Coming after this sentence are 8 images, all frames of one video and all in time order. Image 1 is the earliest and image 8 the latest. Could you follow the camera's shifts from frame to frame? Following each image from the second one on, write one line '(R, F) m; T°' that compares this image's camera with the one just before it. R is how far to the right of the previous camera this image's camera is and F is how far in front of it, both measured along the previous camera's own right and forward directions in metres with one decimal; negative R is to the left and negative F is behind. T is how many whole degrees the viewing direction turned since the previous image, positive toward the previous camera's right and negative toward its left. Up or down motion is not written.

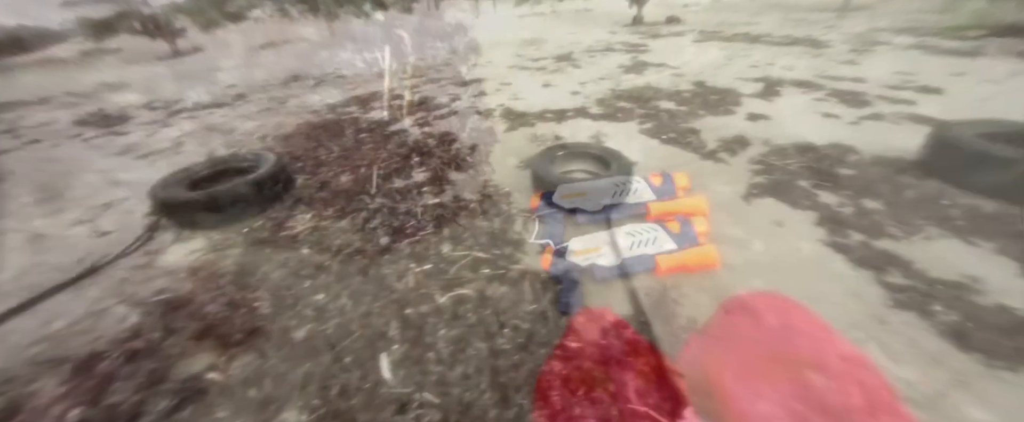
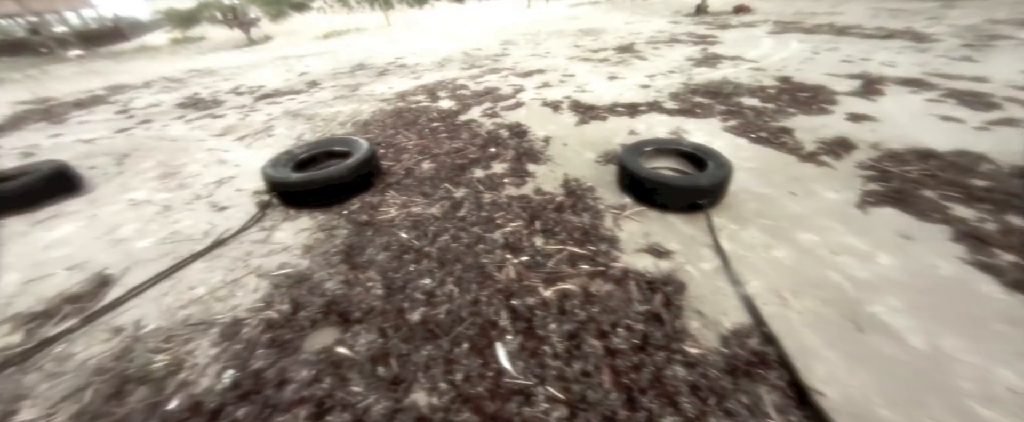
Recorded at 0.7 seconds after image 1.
(-0.4, 0.0) m; -5°
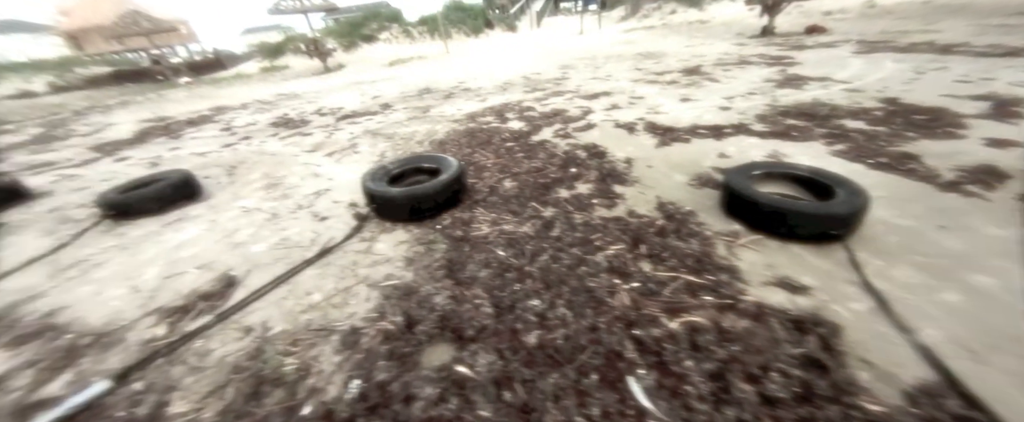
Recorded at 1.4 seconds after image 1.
(-0.4, 0.0) m; -6°
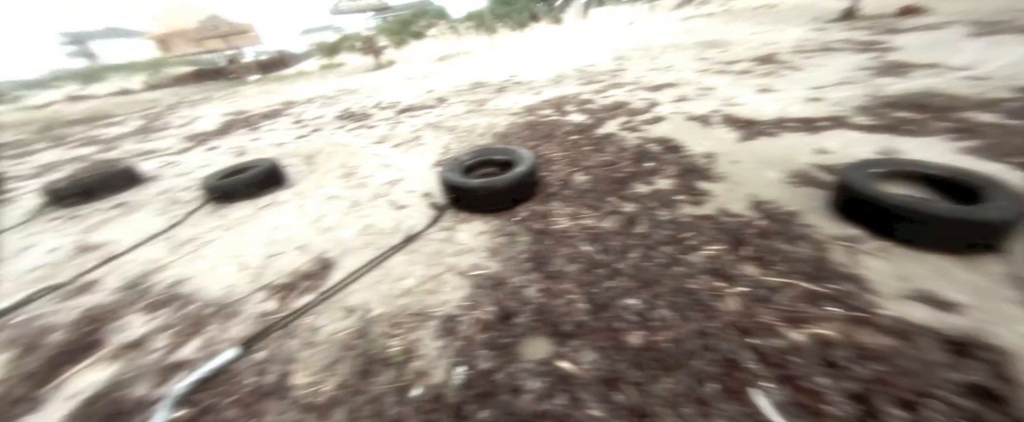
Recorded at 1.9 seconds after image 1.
(-0.3, 0.0) m; -6°
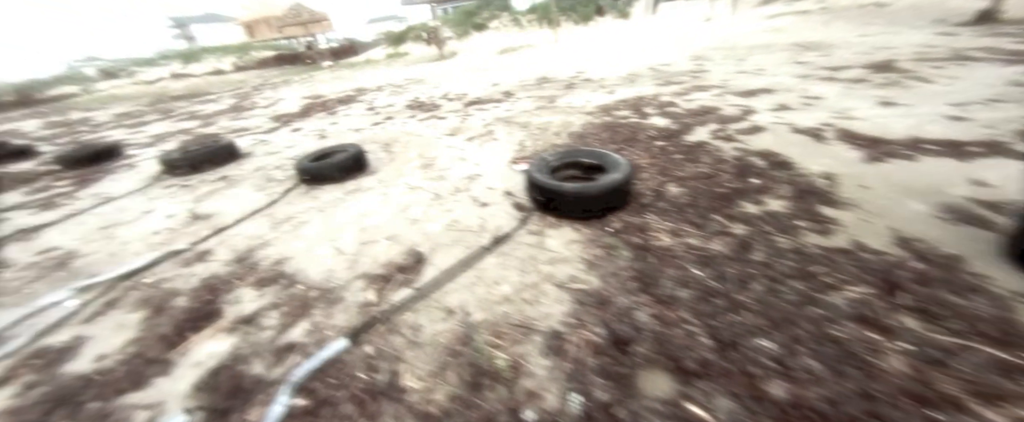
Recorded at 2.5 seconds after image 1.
(-0.4, +0.1) m; -6°
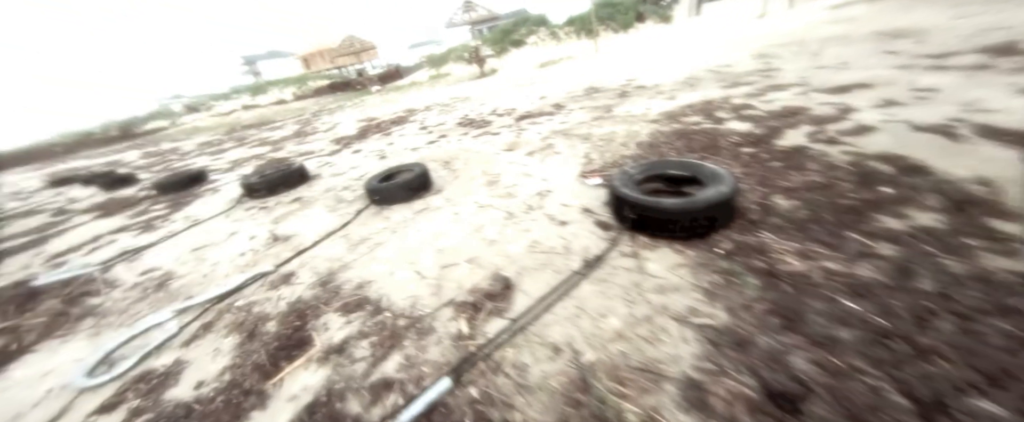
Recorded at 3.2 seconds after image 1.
(-0.3, +0.2) m; -6°
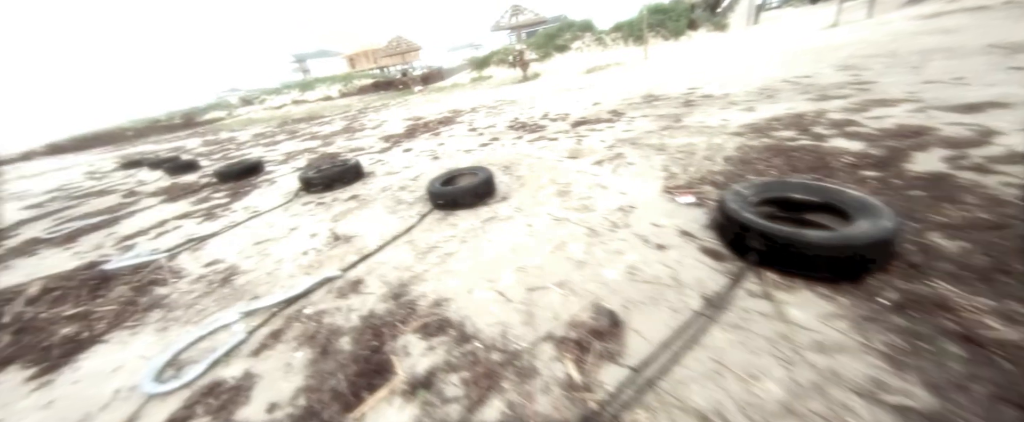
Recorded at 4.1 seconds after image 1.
(-0.4, +0.2) m; -4°
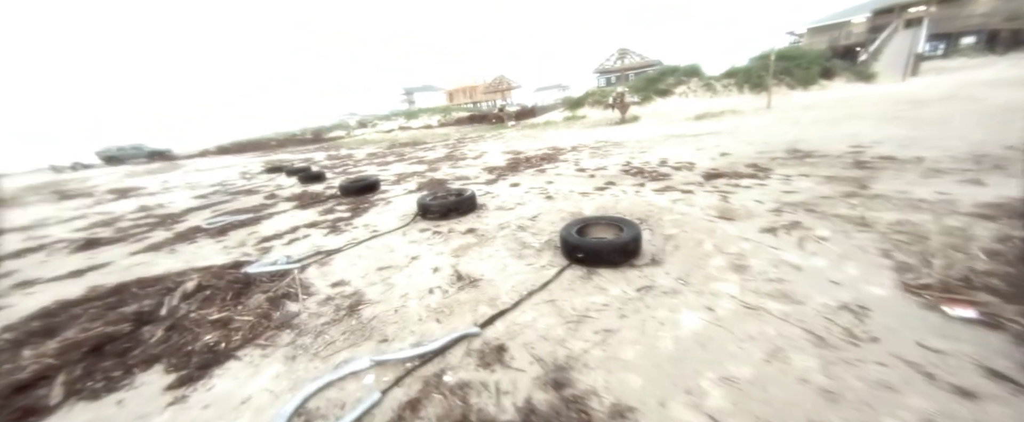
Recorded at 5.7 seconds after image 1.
(-0.7, +0.3) m; -12°
